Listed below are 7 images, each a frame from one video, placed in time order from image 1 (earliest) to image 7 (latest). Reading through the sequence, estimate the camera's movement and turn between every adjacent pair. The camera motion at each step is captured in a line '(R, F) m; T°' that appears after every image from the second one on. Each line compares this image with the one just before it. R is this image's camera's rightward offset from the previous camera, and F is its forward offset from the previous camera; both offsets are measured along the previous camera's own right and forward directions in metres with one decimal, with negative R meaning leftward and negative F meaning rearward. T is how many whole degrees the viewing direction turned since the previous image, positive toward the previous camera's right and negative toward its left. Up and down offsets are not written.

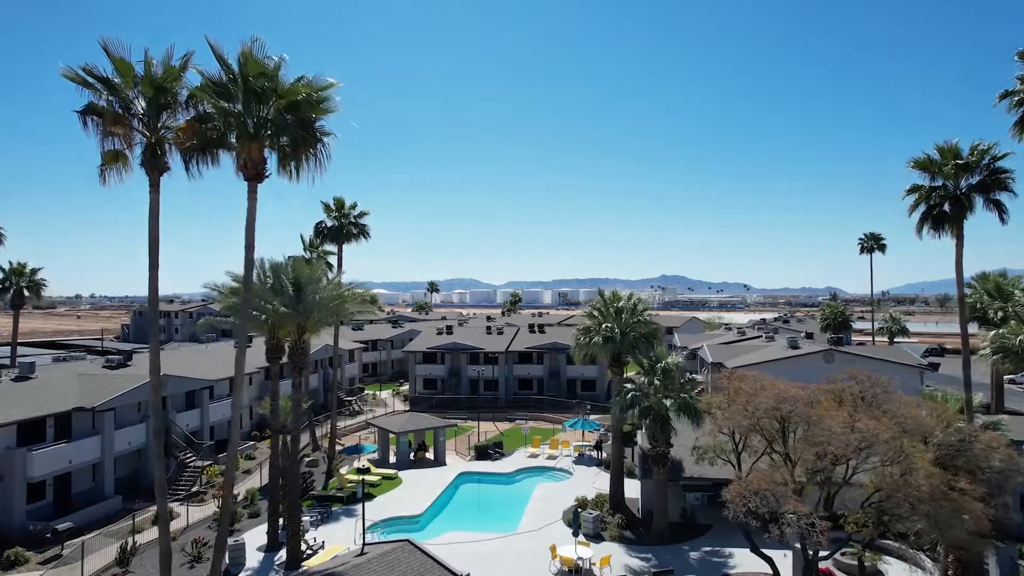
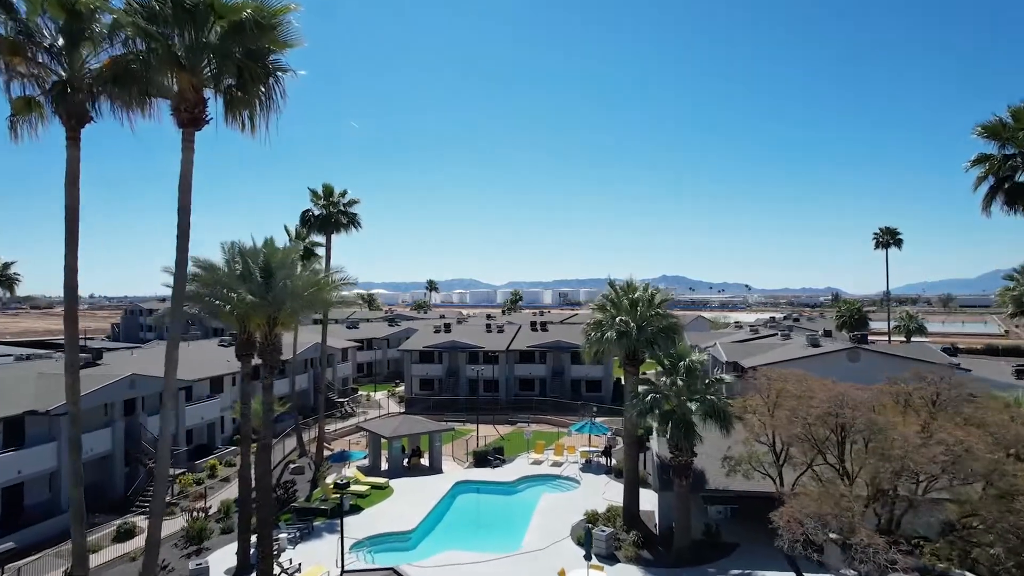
(-0.1, +3.3) m; 0°
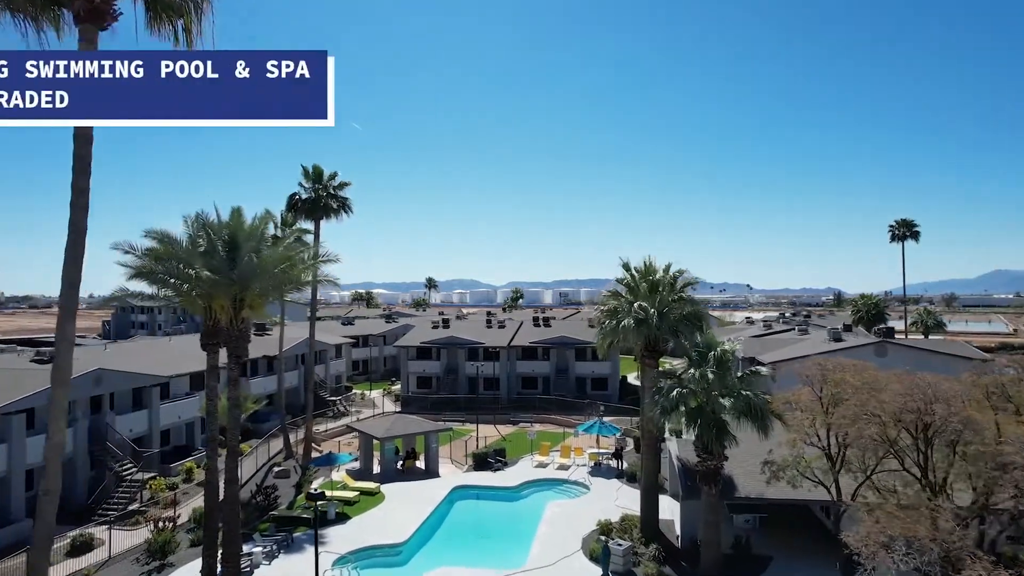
(-0.1, +3.1) m; 0°
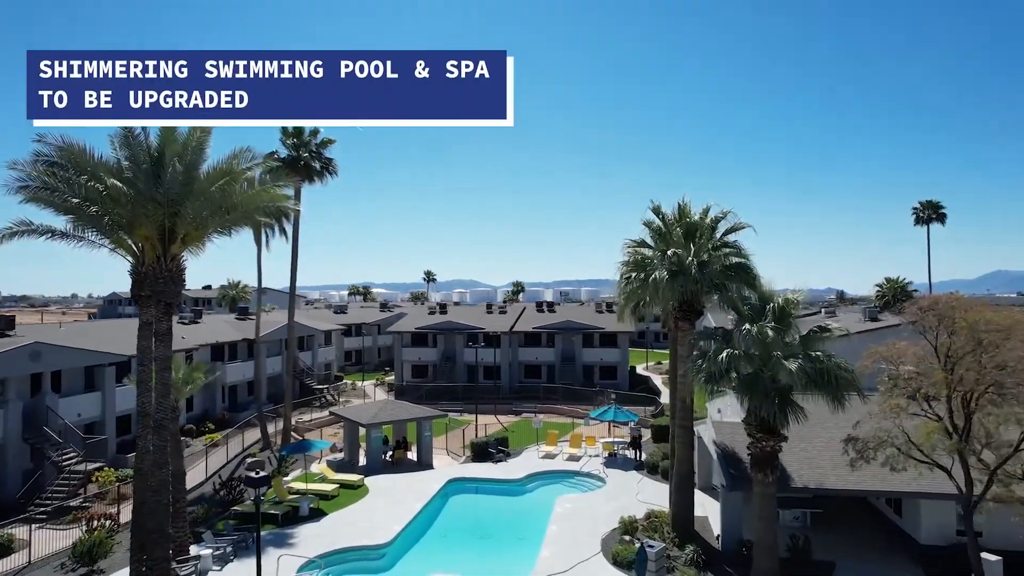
(-0.2, +4.3) m; 0°
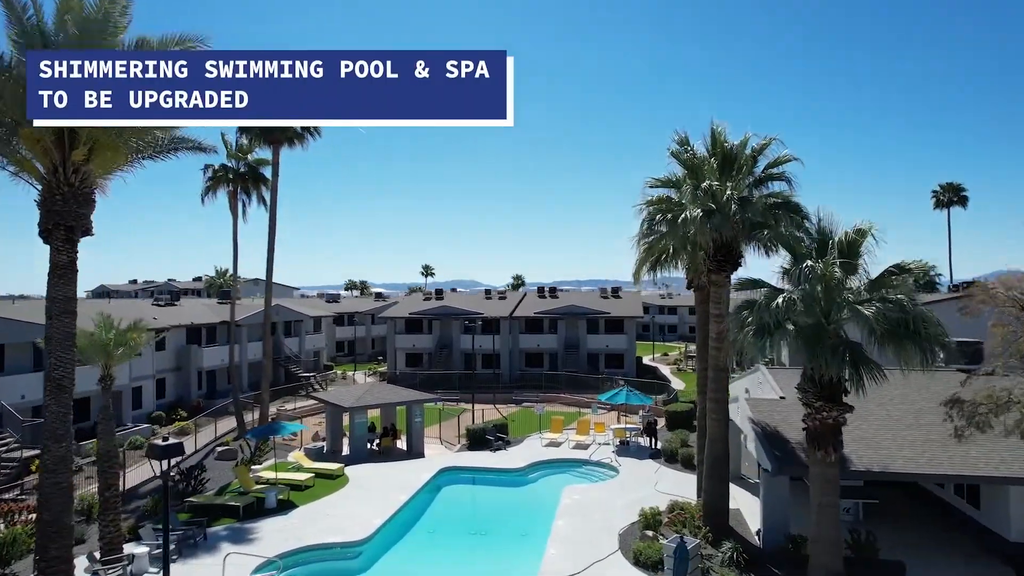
(0.0, +3.3) m; 0°
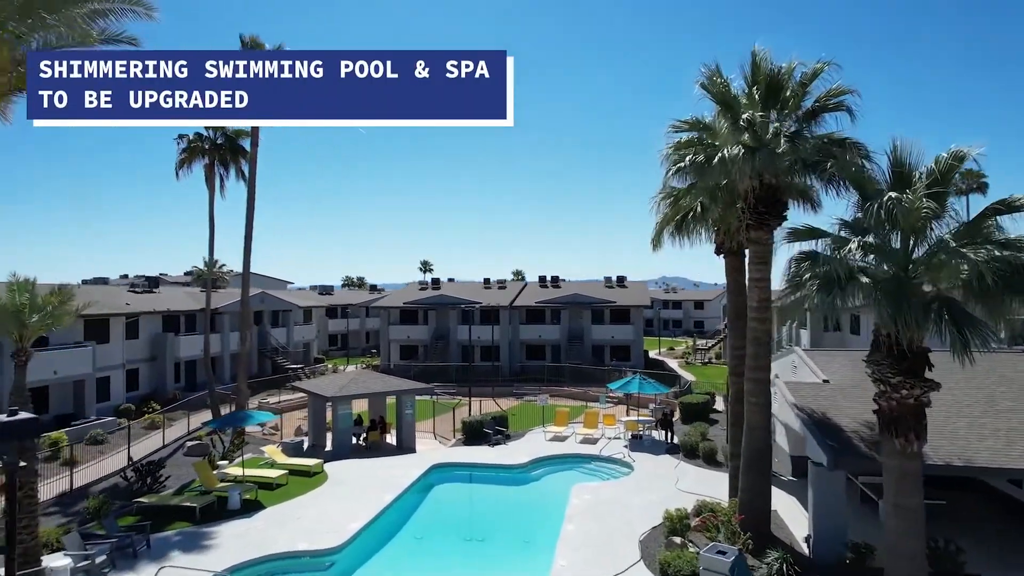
(0.0, +2.8) m; 0°
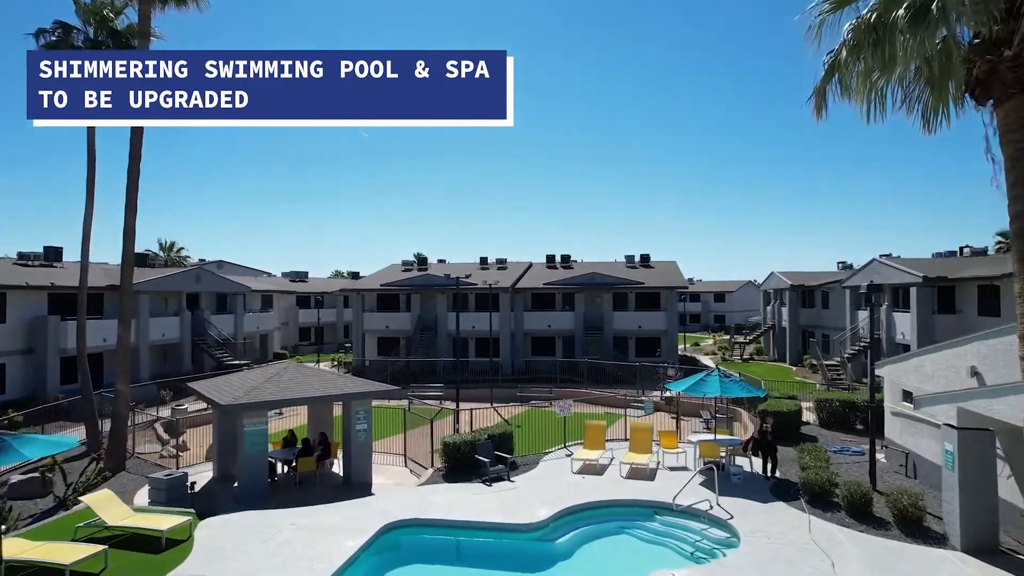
(-0.2, +9.5) m; 0°
